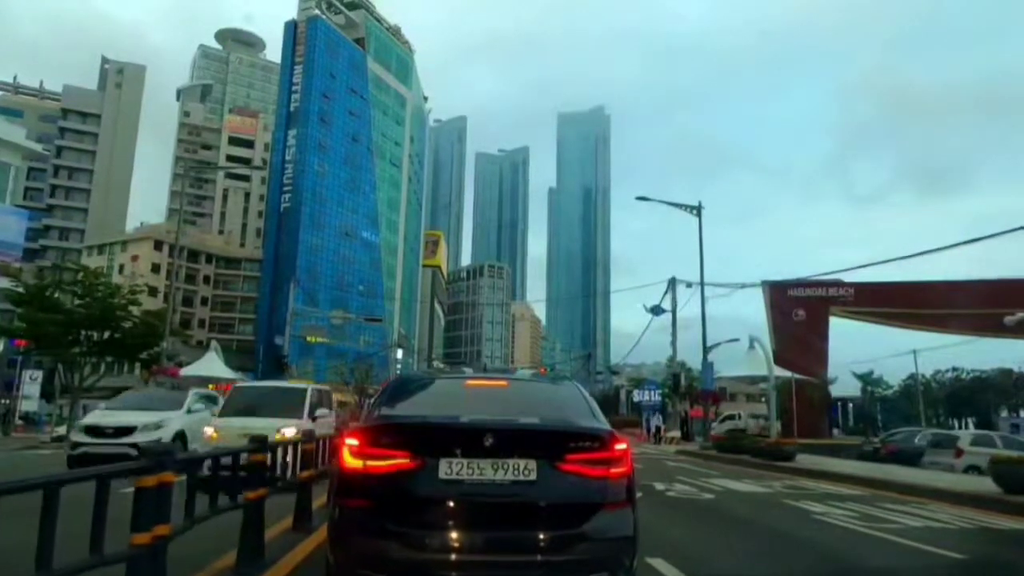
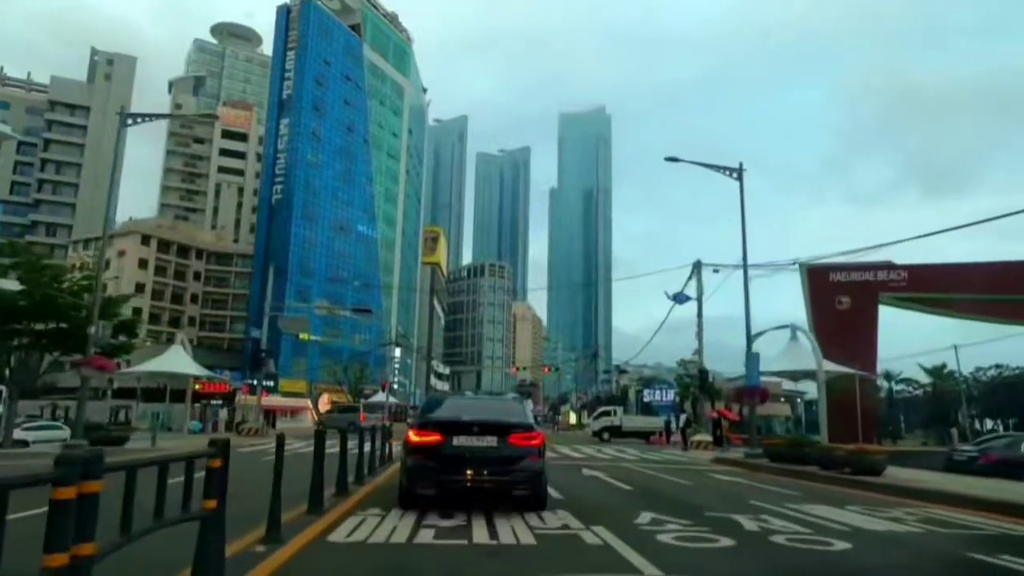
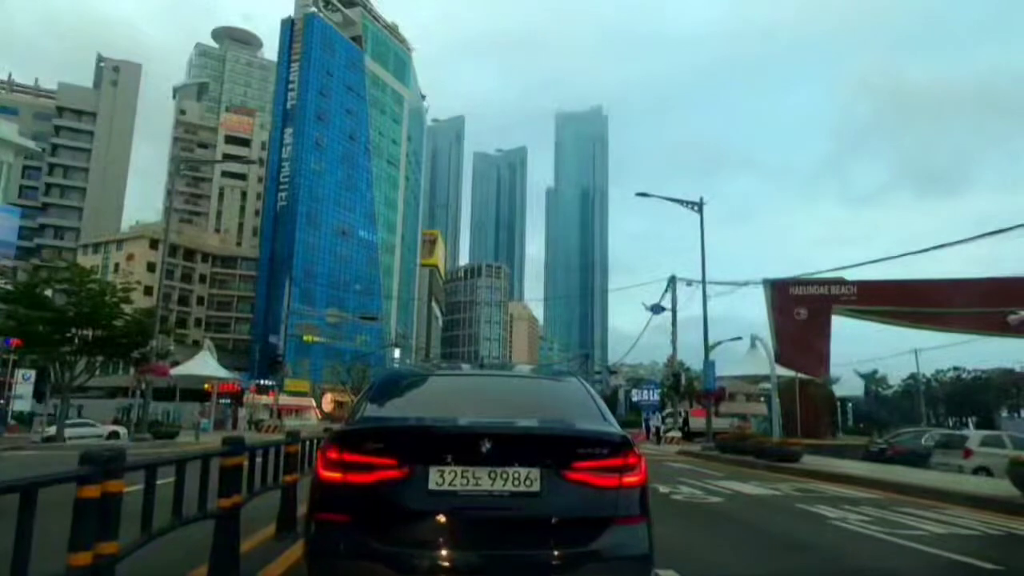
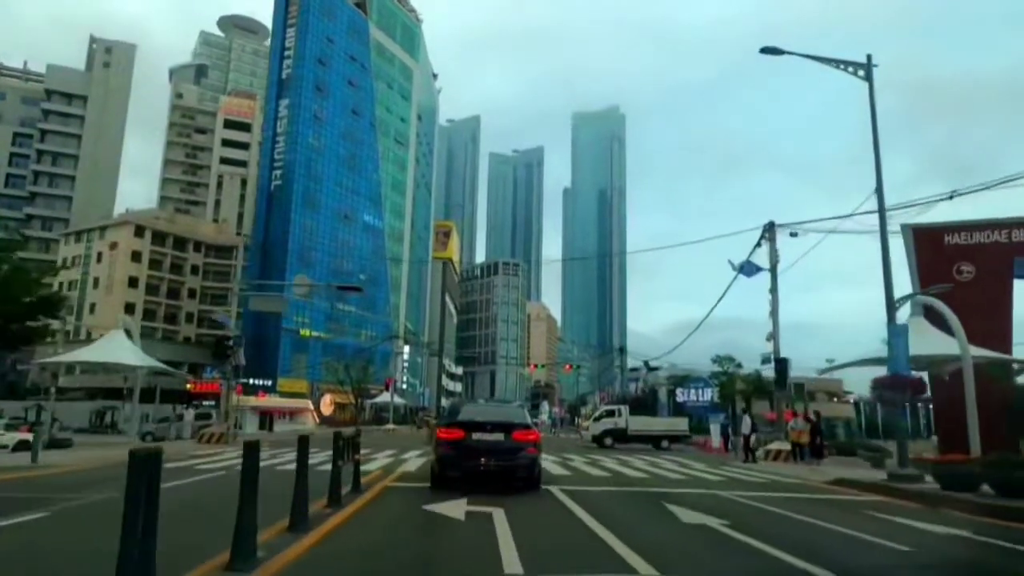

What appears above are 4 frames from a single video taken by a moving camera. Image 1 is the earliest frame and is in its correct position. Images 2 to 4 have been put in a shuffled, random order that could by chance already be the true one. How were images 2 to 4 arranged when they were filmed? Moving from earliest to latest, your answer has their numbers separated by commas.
3, 2, 4
